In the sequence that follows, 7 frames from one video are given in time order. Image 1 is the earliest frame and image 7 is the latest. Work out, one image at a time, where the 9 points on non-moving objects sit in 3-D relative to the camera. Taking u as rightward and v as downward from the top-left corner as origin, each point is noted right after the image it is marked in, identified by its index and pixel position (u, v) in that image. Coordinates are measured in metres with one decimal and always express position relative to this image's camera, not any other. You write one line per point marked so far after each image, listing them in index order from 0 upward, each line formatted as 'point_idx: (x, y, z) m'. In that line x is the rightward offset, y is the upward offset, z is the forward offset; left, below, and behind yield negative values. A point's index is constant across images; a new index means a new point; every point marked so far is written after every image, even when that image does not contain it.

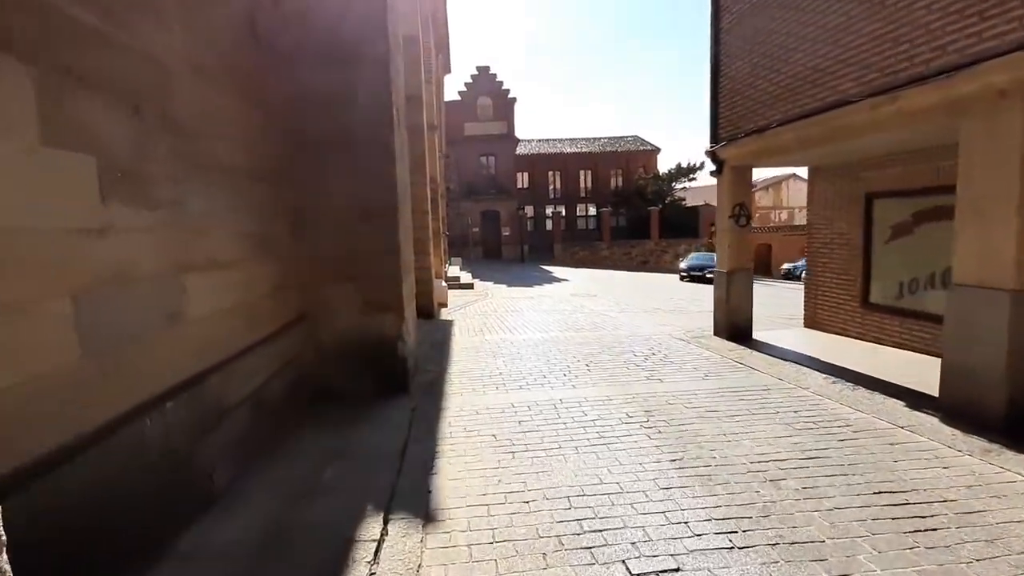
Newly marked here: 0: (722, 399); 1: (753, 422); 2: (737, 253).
0: (+2.1, -1.1, +5.1) m
1: (+2.1, -1.2, +4.4) m
2: (+3.5, +0.5, +7.8) m
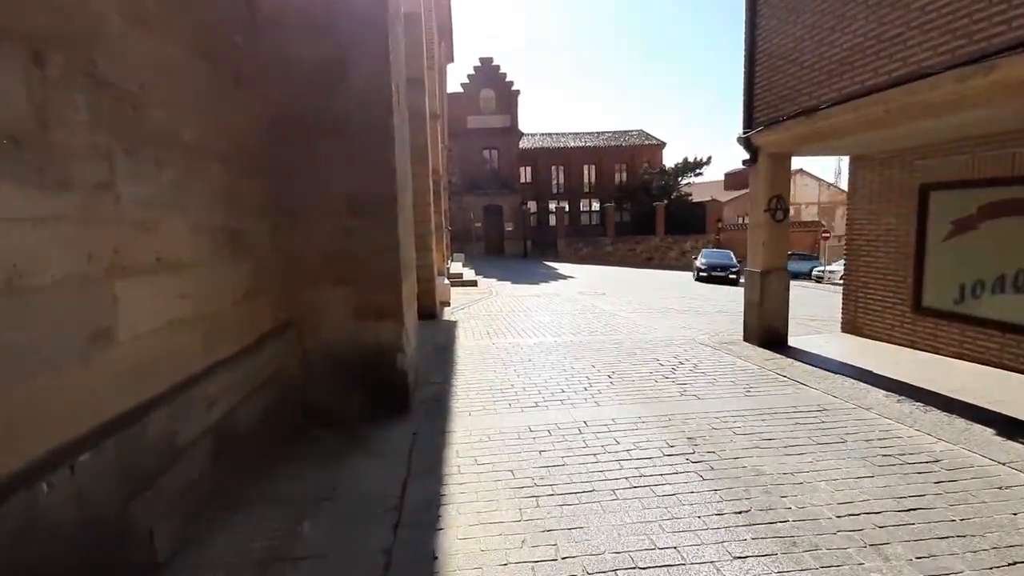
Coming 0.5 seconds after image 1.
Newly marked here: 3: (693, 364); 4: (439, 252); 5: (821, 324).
0: (+2.3, -1.2, +4.3) m
1: (+2.3, -1.2, +3.7) m
2: (+3.6, +0.5, +7.0) m
3: (+2.3, -1.0, +6.4) m
4: (-2.3, +1.1, +15.3) m
5: (+6.3, -0.7, +10.2) m
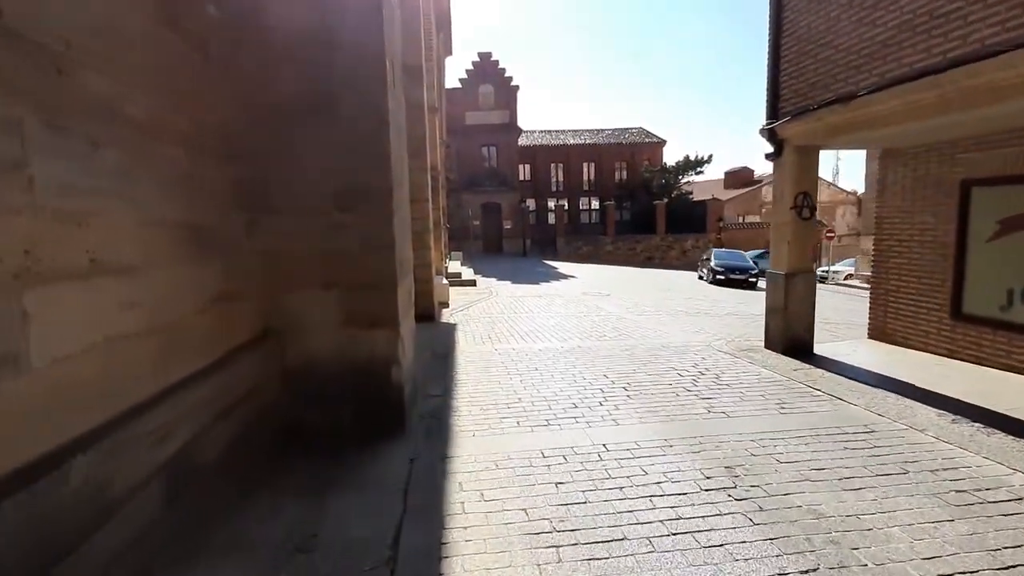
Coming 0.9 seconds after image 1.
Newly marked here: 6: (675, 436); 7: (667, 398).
0: (+2.4, -1.2, +3.8) m
1: (+2.4, -1.3, +3.2) m
2: (+3.7, +0.5, +6.5) m
3: (+2.4, -1.0, +5.9) m
4: (-2.2, +1.1, +14.7) m
5: (+6.3, -0.8, +9.7) m
6: (+1.3, -1.2, +4.1) m
7: (+1.6, -1.1, +5.0) m
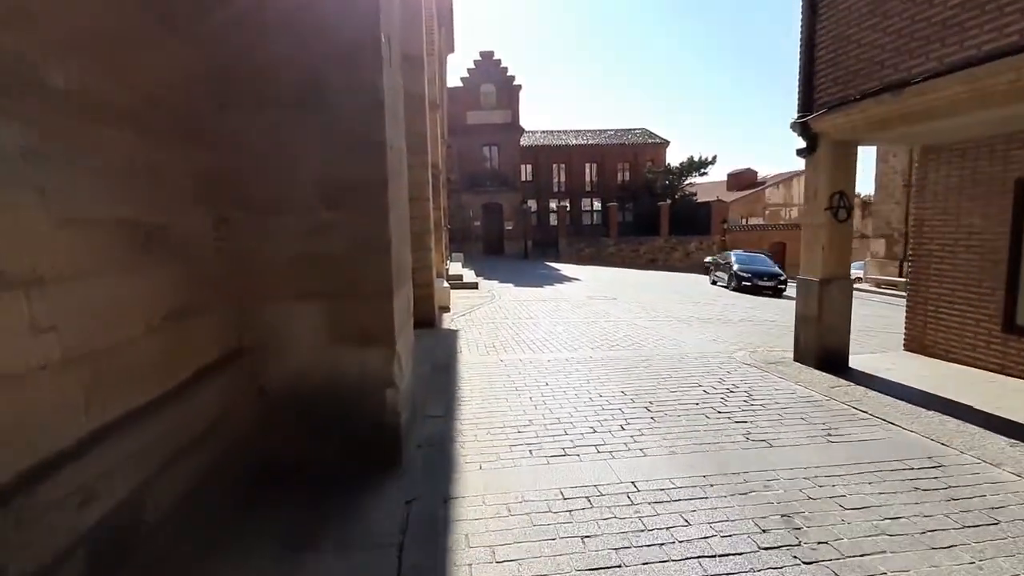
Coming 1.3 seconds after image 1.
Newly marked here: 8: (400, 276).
0: (+2.4, -1.3, +3.3) m
1: (+2.5, -1.4, +2.6) m
2: (+3.8, +0.4, +6.0) m
3: (+2.5, -1.1, +5.3) m
4: (-2.1, +1.0, +14.2) m
5: (+6.4, -0.9, +9.2) m
6: (+1.4, -1.3, +3.5) m
7: (+1.7, -1.2, +4.5) m
8: (-0.9, +0.1, +4.0) m
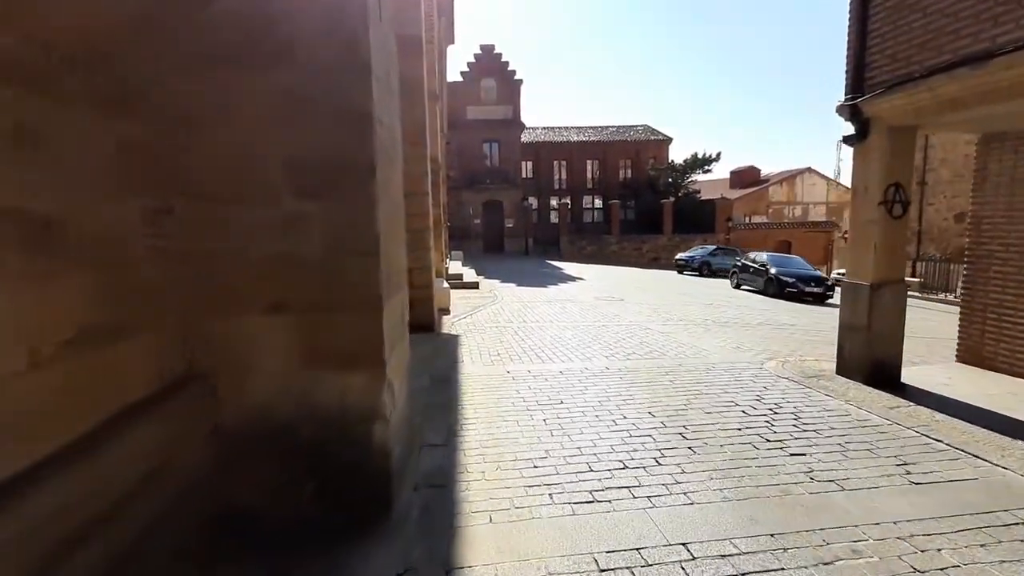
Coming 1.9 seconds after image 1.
0: (+2.5, -1.4, +2.6) m
1: (+2.6, -1.4, +1.9) m
2: (+3.9, +0.3, +5.3) m
3: (+2.6, -1.2, +4.6) m
4: (-2.0, +1.0, +13.5) m
5: (+6.5, -0.9, +8.5) m
6: (+1.5, -1.3, +2.8) m
7: (+1.8, -1.3, +3.8) m
8: (-0.8, 0.0, +3.3) m
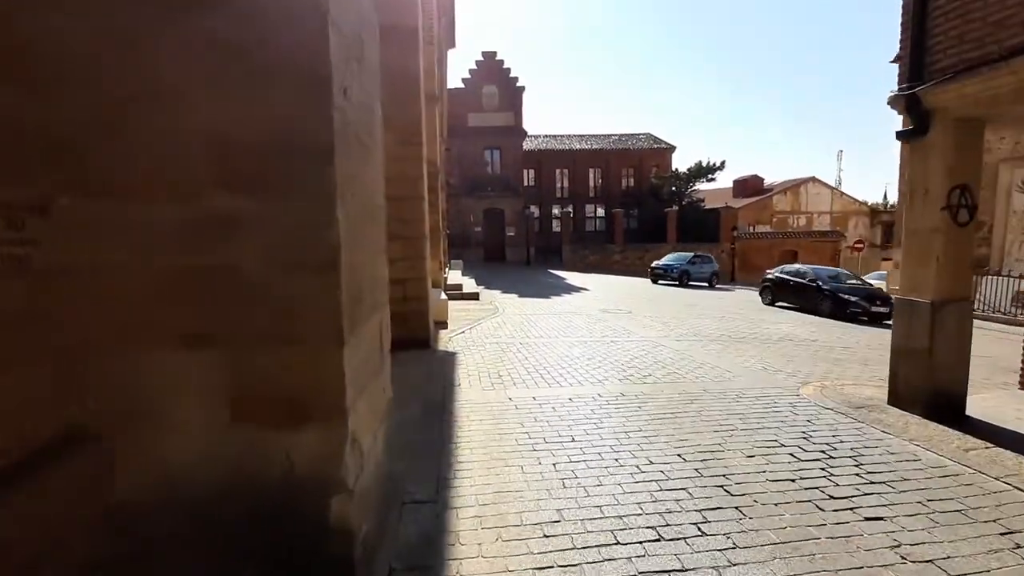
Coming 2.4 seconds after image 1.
0: (+2.6, -1.5, +1.8) m
1: (+2.6, -1.5, +1.2) m
2: (+3.9, +0.2, +4.5) m
3: (+2.6, -1.3, +3.9) m
4: (-2.0, +0.7, +12.7) m
5: (+6.6, -1.2, +7.7) m
6: (+1.5, -1.5, +2.1) m
7: (+1.8, -1.4, +3.0) m
8: (-0.7, -0.1, +2.5) m
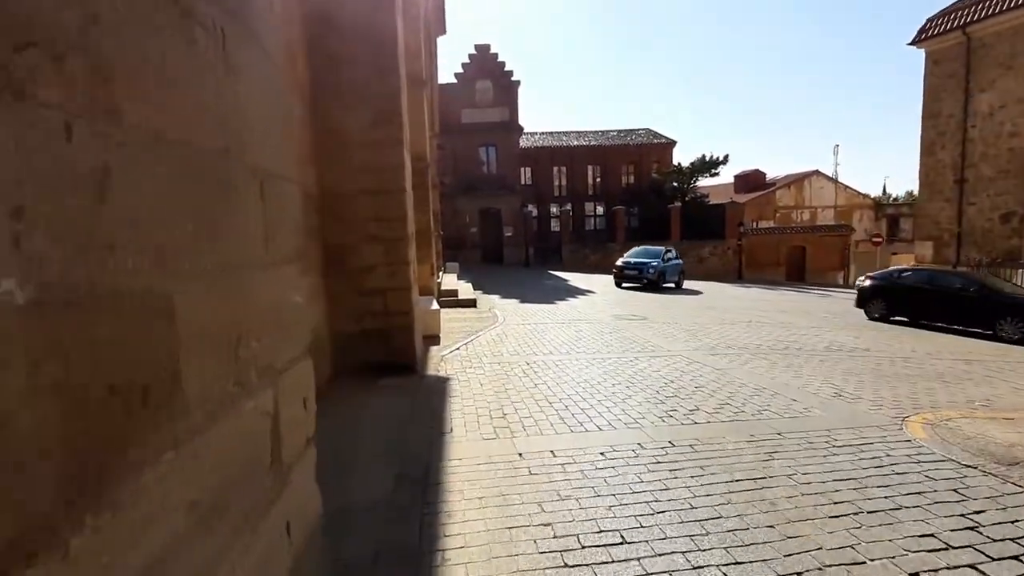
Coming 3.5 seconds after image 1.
0: (+2.7, -1.5, +0.4) m
1: (+2.7, -1.6, -0.3) m
2: (+4.0, +0.1, +3.1) m
3: (+2.7, -1.4, +2.4) m
4: (-2.0, +0.5, +11.3) m
5: (+6.6, -1.2, +6.3) m
6: (+1.7, -1.5, +0.6) m
7: (+1.9, -1.5, +1.6) m
8: (-0.7, -0.2, +1.1) m
